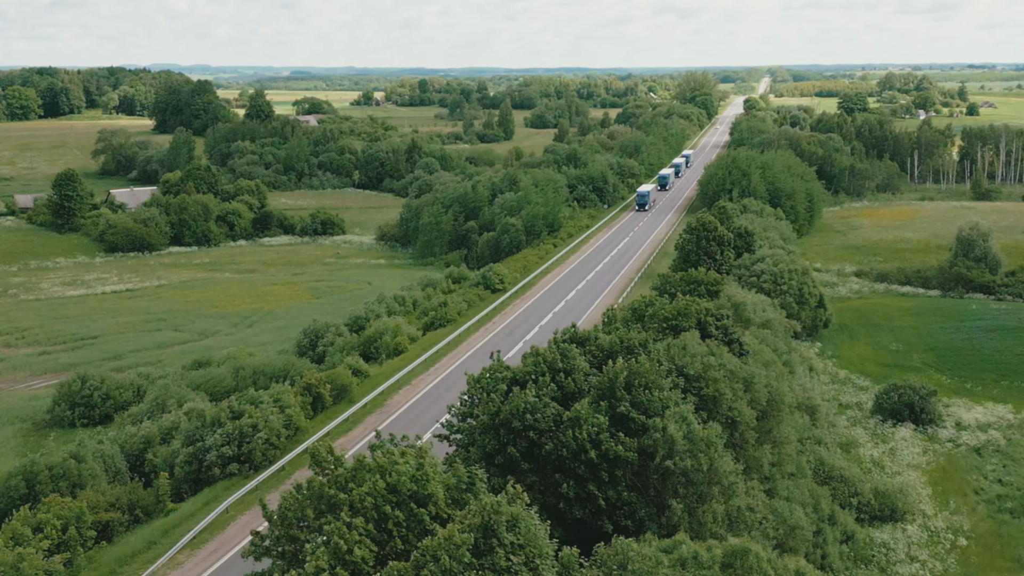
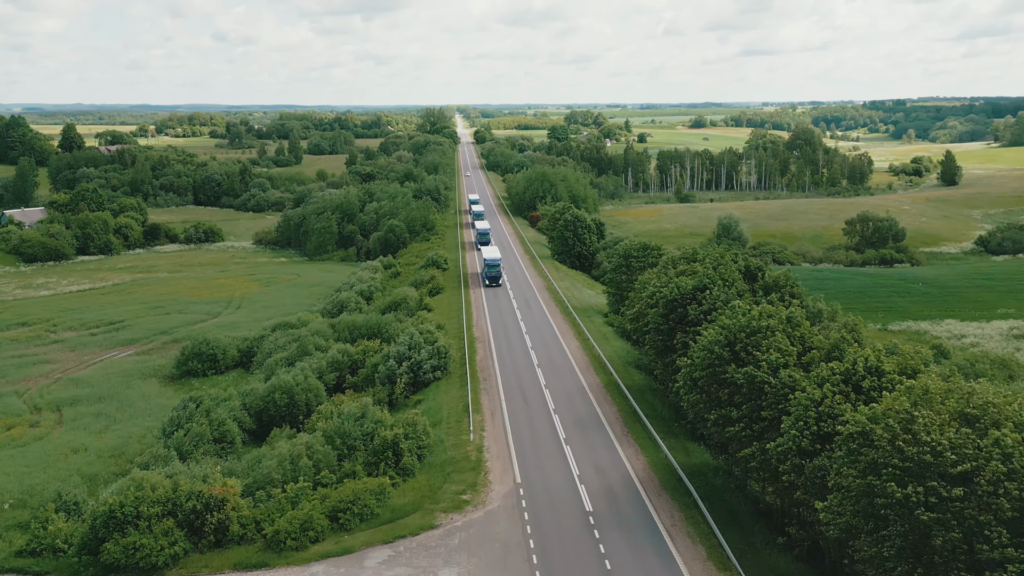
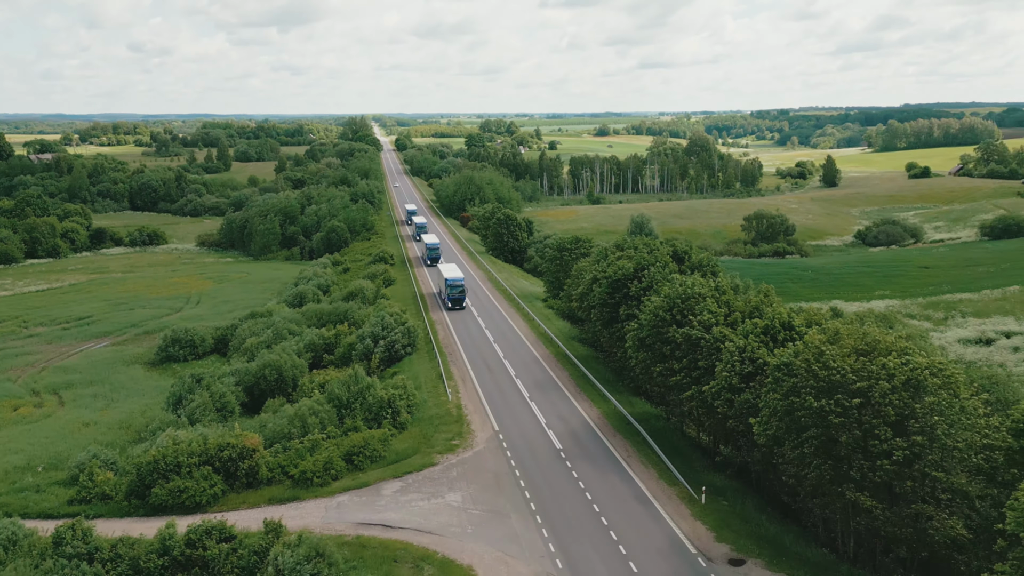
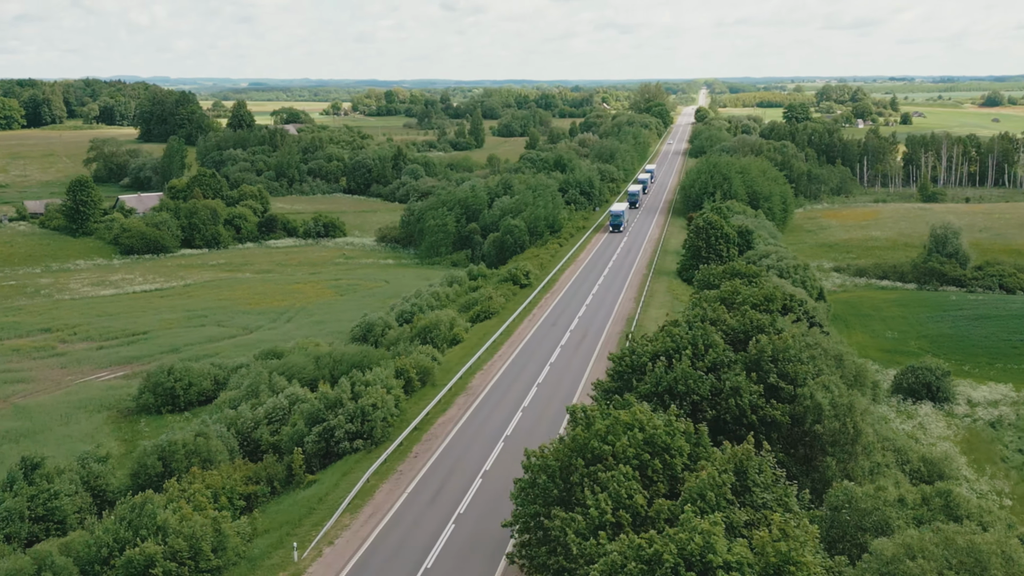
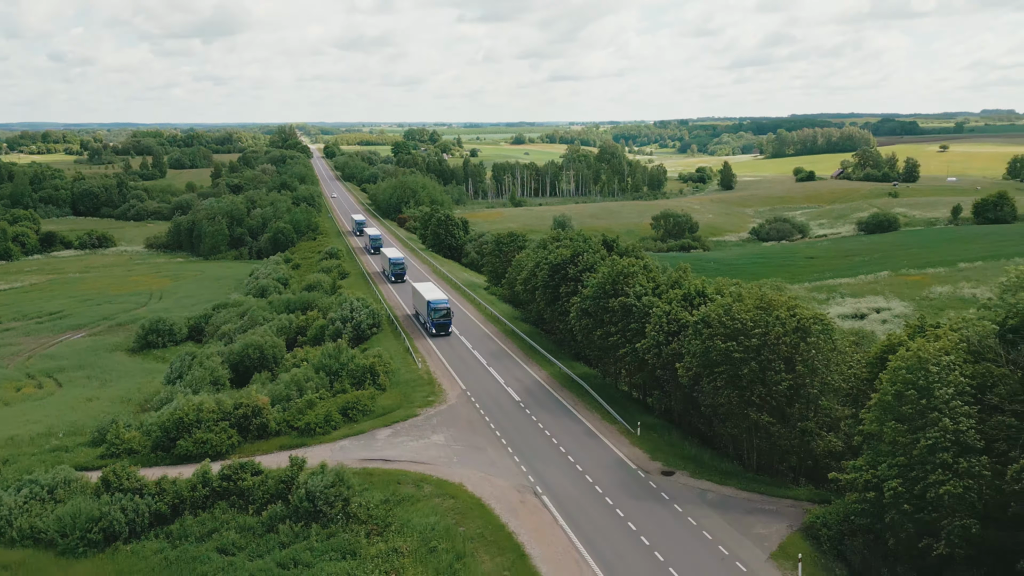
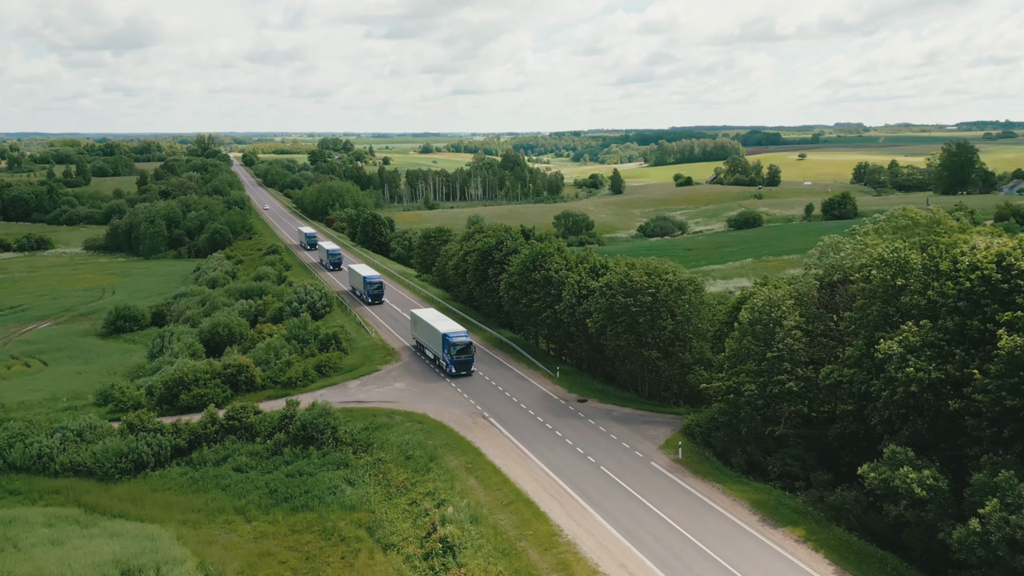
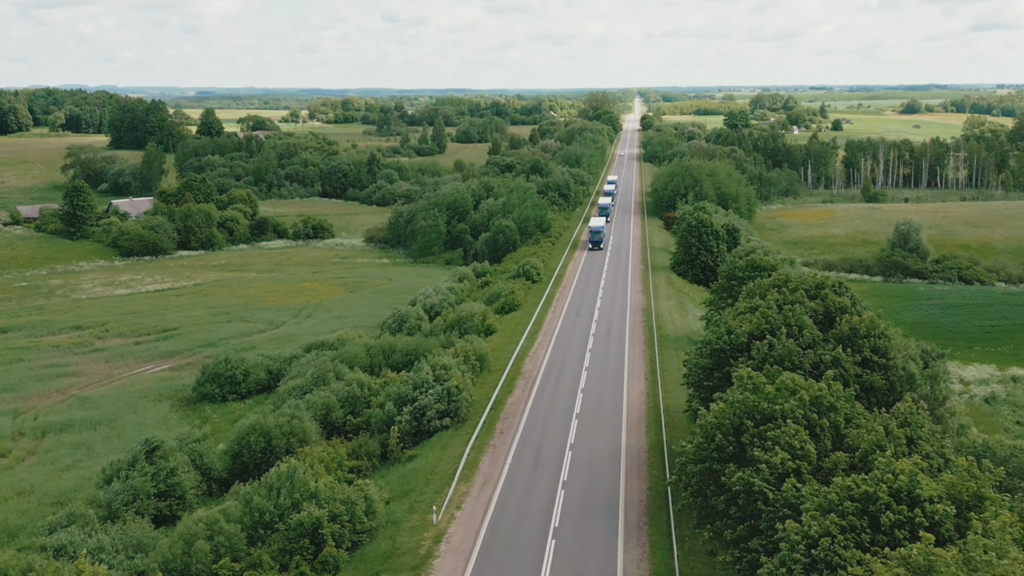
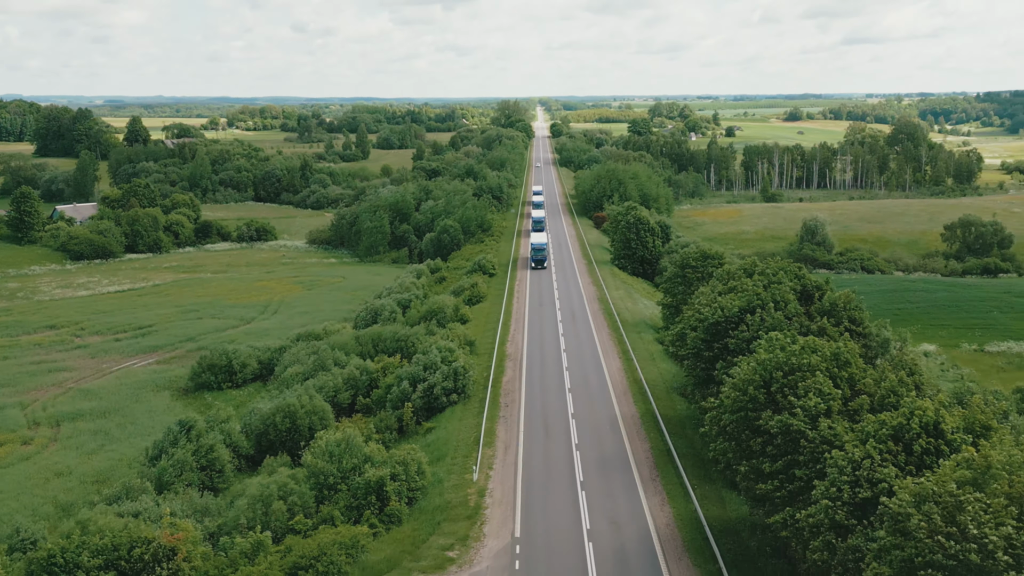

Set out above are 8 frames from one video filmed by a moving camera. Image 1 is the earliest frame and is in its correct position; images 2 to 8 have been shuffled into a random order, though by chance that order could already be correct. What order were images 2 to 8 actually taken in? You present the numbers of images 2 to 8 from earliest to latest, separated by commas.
4, 7, 8, 2, 3, 5, 6
